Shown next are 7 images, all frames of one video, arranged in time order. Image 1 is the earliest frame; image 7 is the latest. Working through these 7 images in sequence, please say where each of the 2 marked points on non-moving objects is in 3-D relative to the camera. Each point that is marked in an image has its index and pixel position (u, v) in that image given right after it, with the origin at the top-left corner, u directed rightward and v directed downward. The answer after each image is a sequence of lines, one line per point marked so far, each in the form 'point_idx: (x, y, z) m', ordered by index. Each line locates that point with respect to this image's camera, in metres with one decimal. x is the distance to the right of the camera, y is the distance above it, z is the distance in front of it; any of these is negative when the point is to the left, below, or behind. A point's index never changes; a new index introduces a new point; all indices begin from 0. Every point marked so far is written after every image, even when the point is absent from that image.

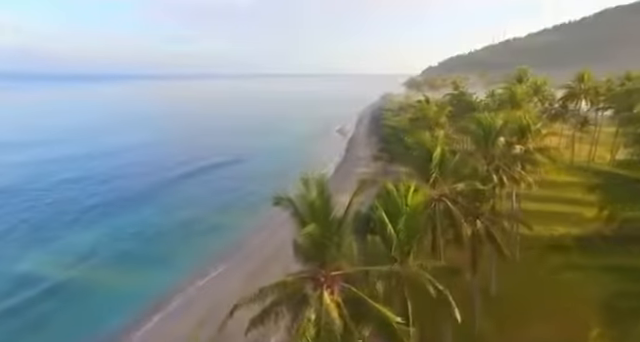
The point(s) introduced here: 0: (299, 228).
0: (-0.6, -1.6, +9.1) m
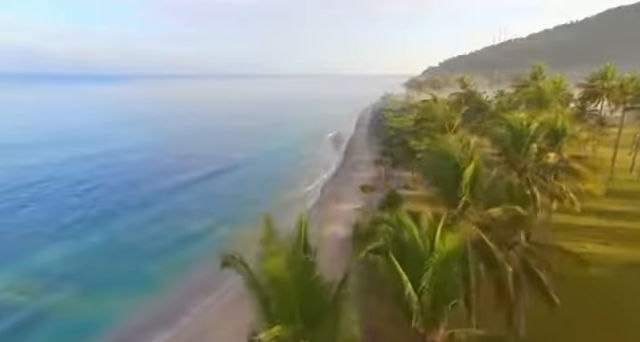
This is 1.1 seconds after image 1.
0: (-1.0, -2.2, +5.5) m
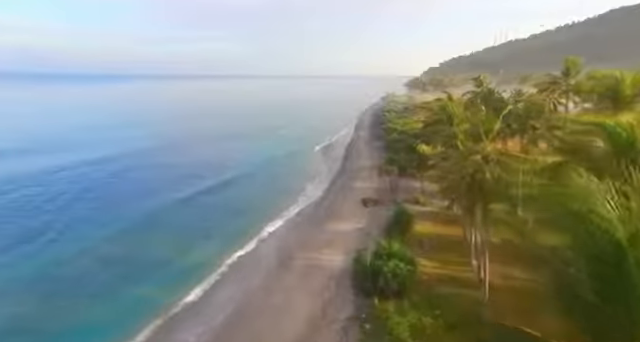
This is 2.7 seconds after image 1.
0: (-1.4, -3.3, -0.6) m
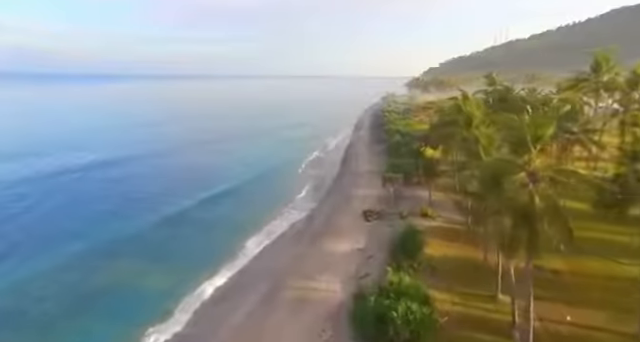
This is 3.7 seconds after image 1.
0: (-1.8, -4.1, -5.0) m
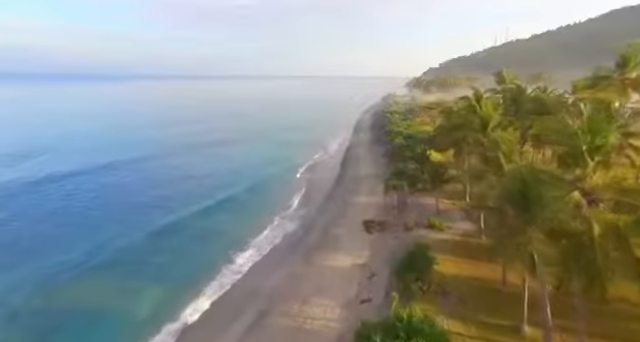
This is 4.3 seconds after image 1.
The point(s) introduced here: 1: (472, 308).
0: (-2.0, -4.6, -7.8) m
1: (+8.2, -7.3, +18.2) m
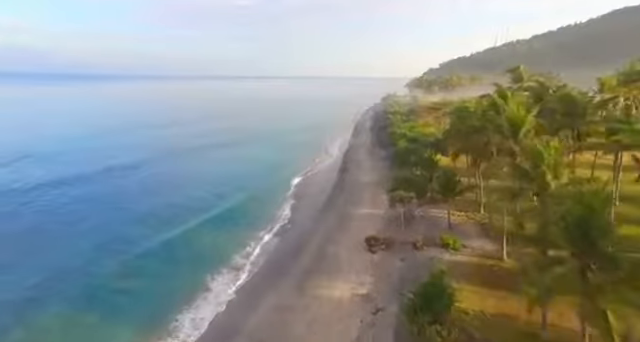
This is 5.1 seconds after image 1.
0: (-2.3, -5.3, -11.7) m
1: (+7.8, -8.1, +14.3) m
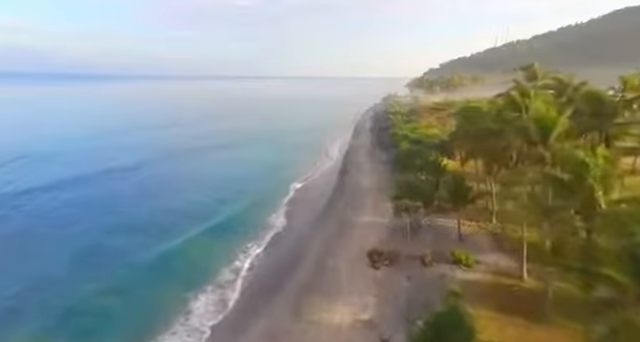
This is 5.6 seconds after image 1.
0: (-2.5, -5.7, -14.2) m
1: (+7.7, -8.5, +11.7) m
